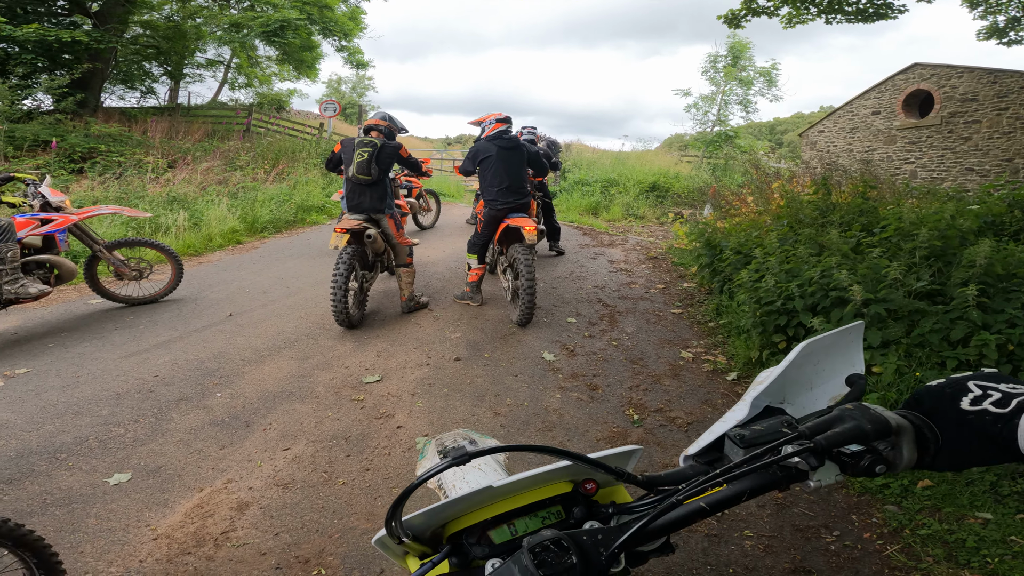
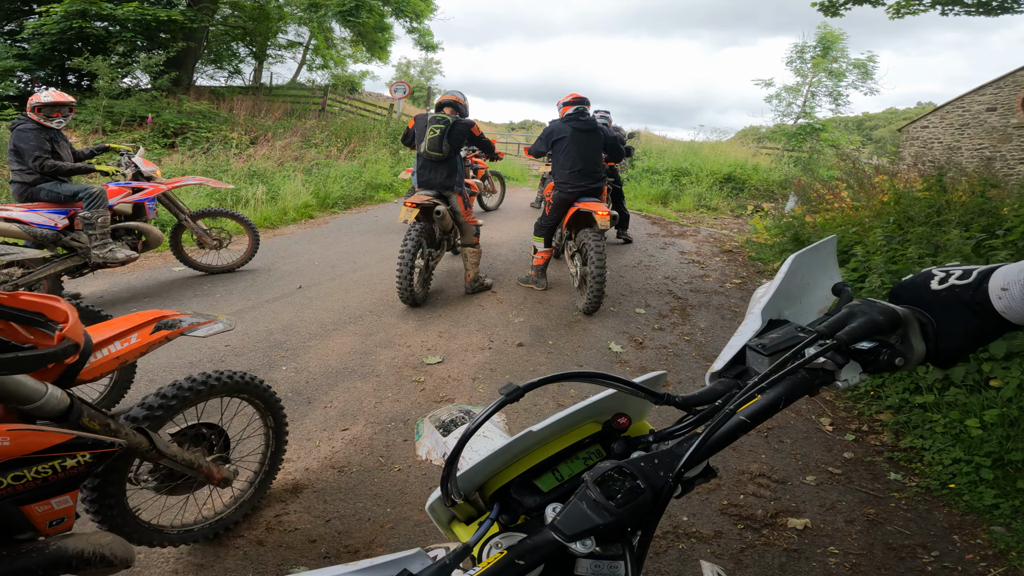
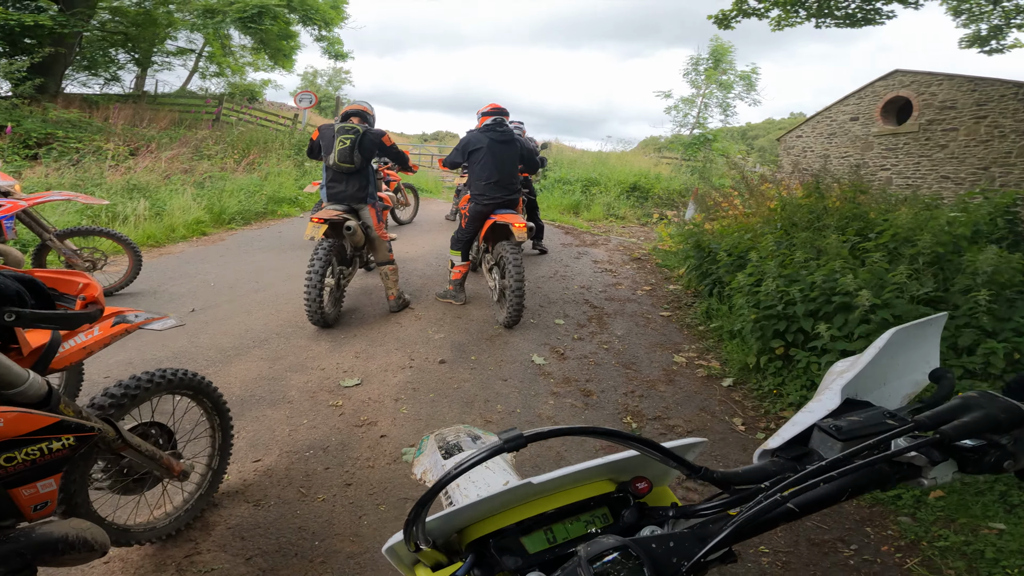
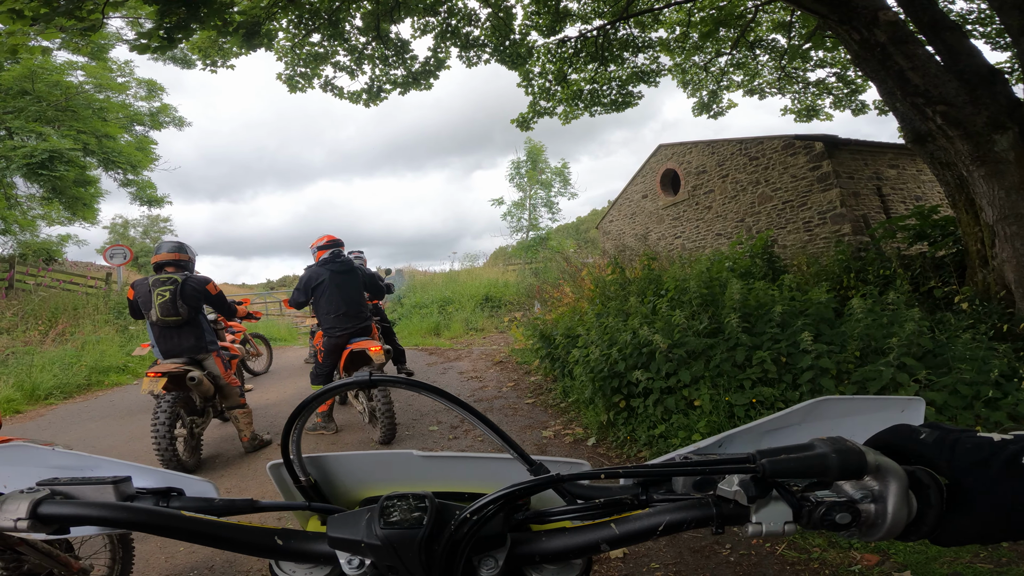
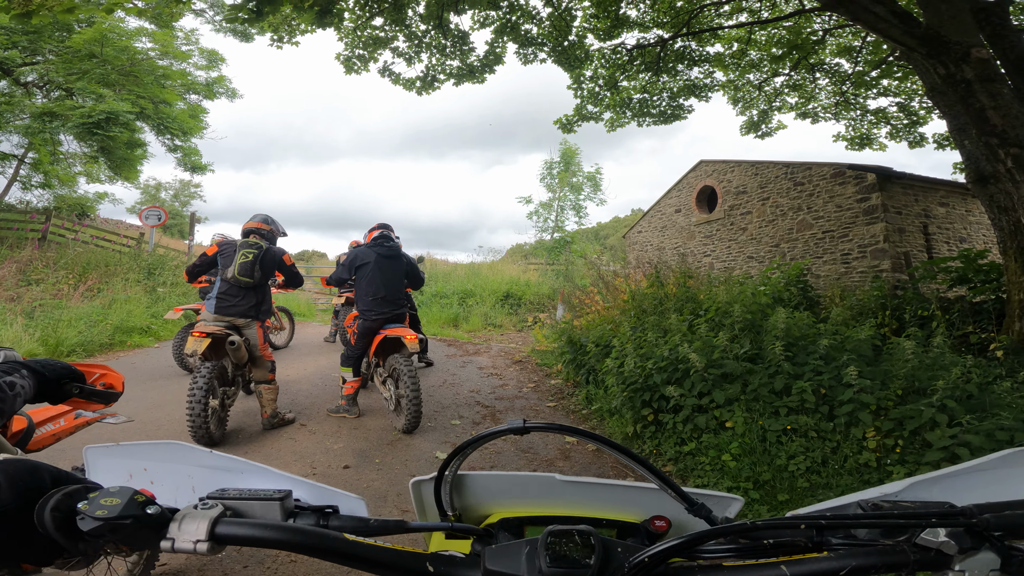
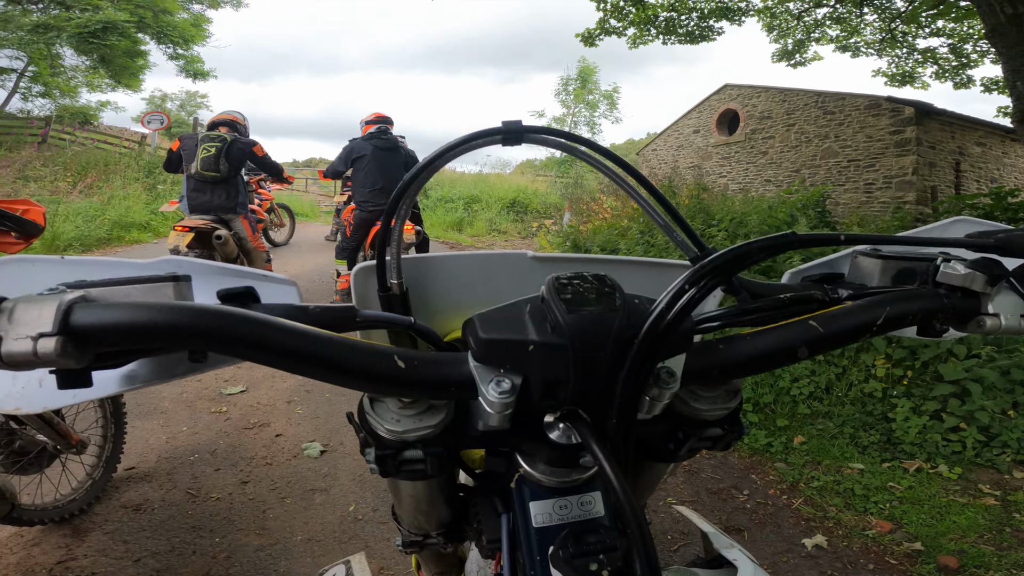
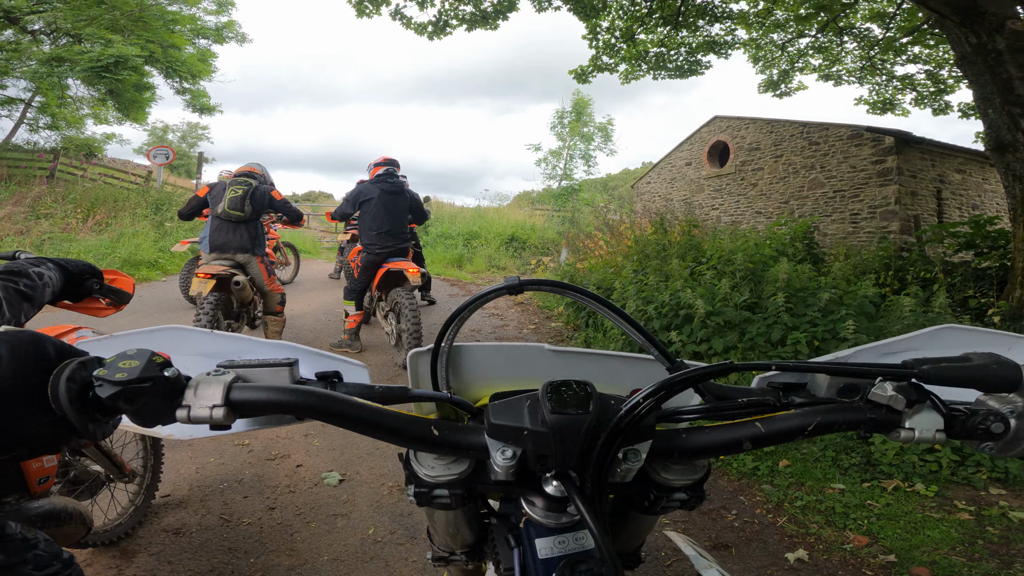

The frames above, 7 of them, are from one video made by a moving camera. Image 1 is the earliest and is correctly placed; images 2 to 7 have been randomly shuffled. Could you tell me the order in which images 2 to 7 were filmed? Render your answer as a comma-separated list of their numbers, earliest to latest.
2, 3, 6, 7, 5, 4
